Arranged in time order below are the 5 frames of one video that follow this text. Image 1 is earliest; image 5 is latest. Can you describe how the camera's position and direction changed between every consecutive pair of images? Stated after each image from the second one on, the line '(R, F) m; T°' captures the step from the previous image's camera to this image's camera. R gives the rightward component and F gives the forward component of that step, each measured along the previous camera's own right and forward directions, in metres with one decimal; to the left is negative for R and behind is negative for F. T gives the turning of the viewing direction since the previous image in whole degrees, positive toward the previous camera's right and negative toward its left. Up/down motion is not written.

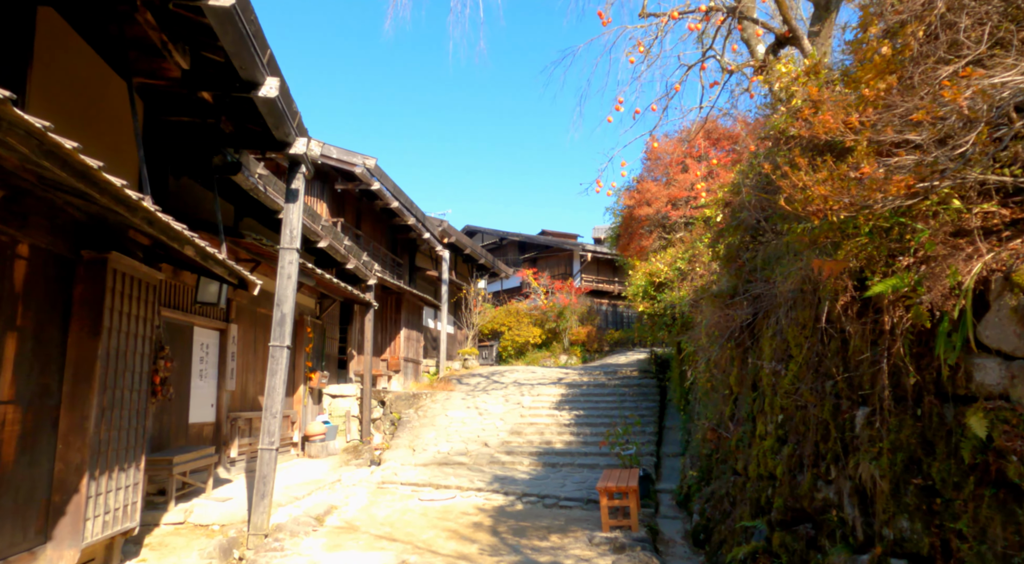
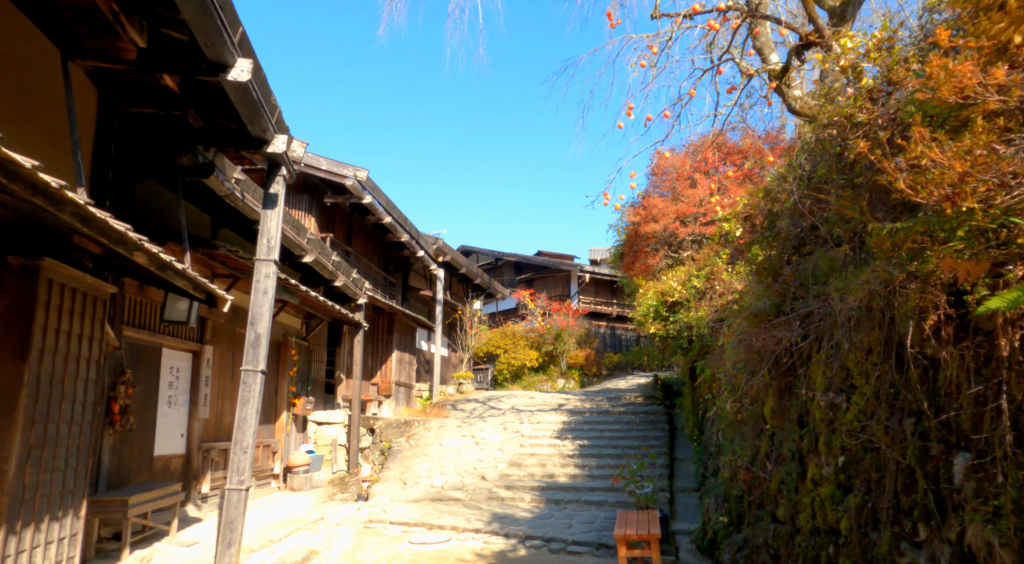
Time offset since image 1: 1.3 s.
(-0.1, +0.7) m; +1°
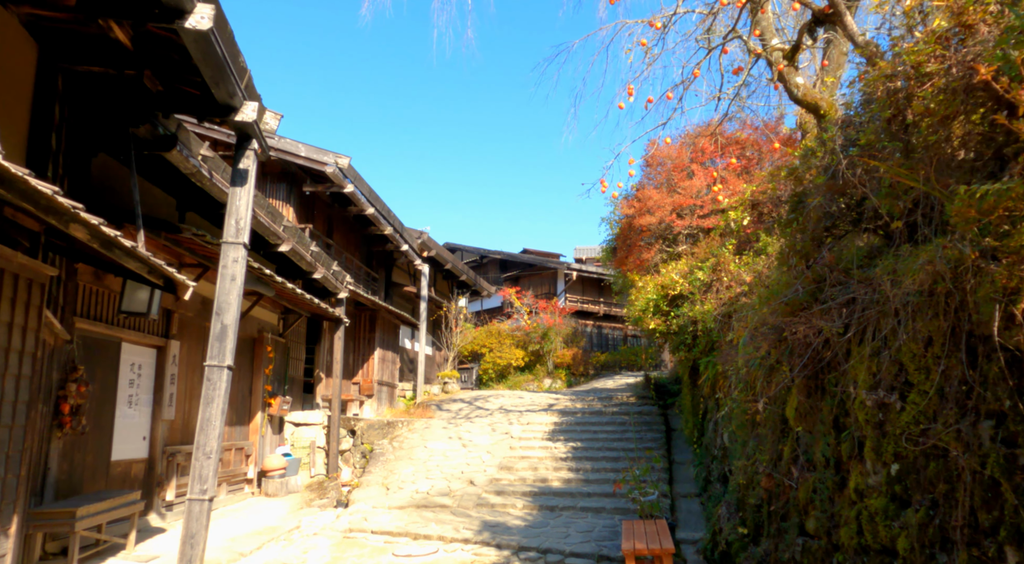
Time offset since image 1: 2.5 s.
(-0.1, +0.5) m; +2°
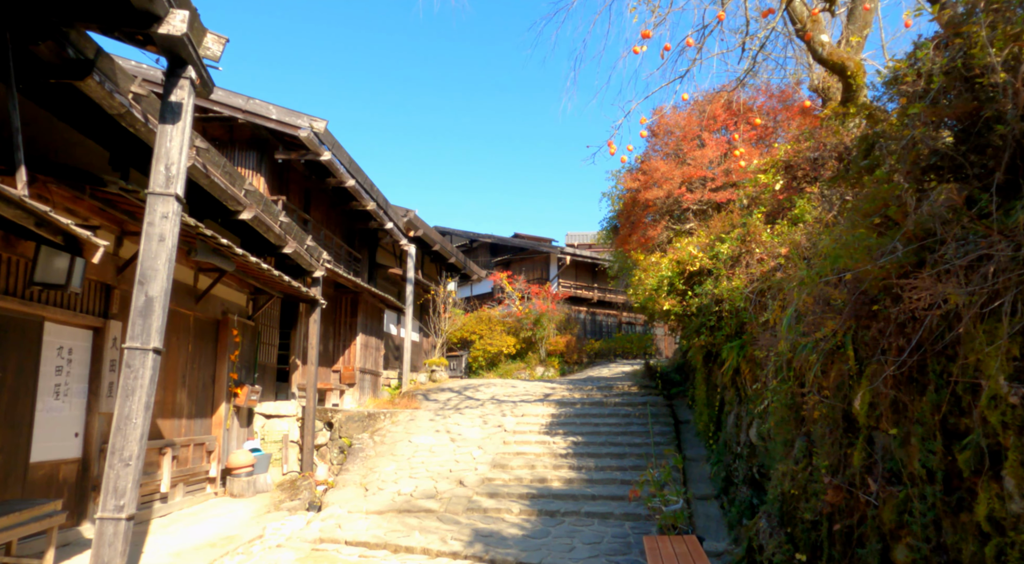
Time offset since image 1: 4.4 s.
(-0.1, +1.0) m; +1°
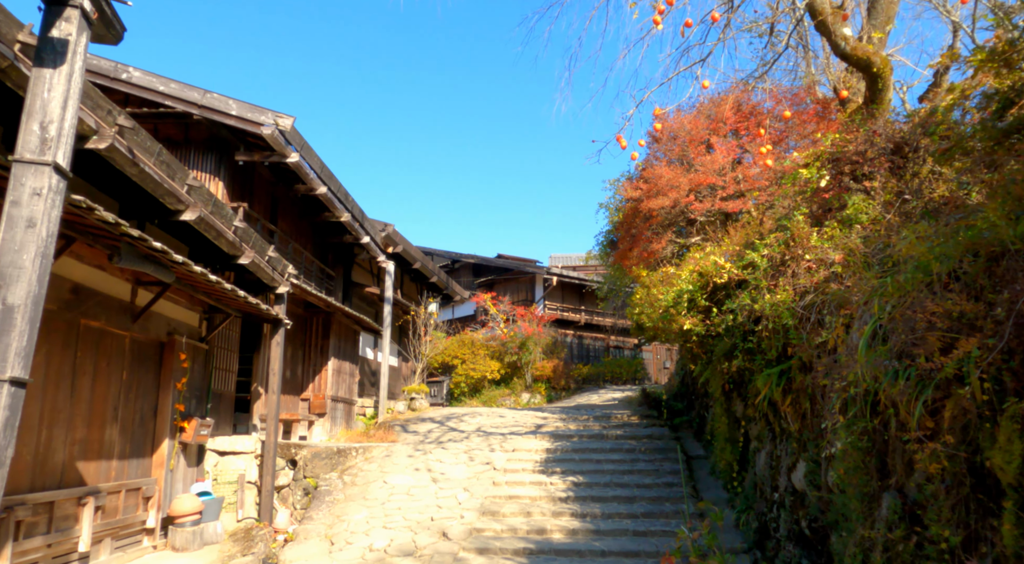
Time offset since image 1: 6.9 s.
(-0.1, +1.1) m; +2°
